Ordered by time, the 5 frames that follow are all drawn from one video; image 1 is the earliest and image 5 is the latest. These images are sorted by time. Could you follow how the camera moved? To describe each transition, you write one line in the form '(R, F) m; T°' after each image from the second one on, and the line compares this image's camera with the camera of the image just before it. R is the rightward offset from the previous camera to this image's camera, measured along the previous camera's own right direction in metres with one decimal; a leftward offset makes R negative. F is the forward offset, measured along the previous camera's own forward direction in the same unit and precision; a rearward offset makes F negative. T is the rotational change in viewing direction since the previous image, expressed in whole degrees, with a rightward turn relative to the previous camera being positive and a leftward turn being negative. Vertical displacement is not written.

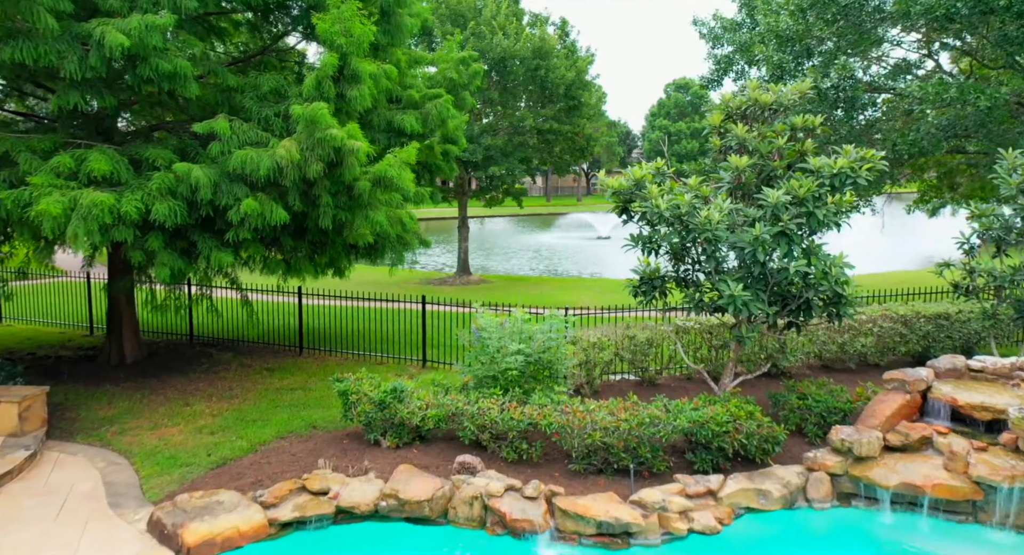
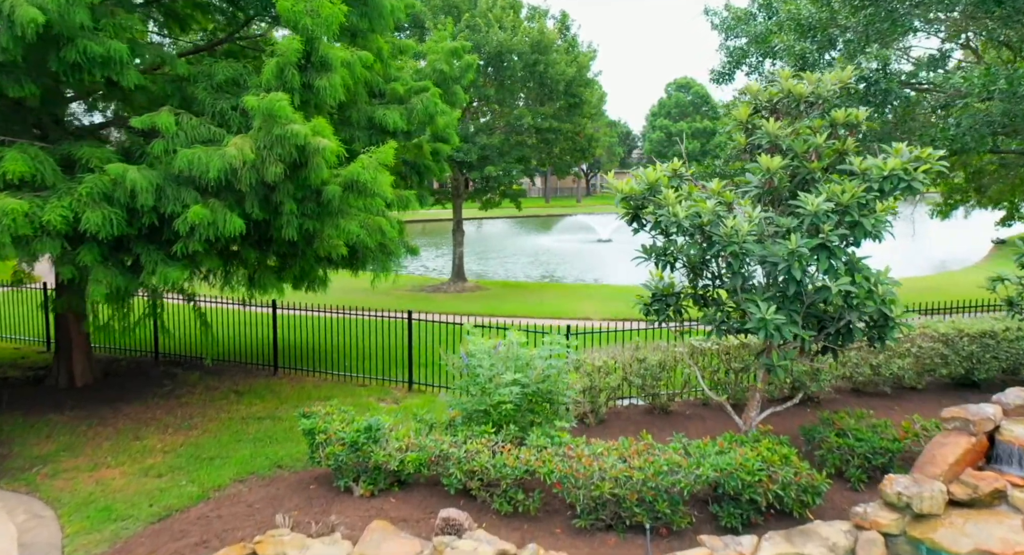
(0.0, +0.9) m; 0°
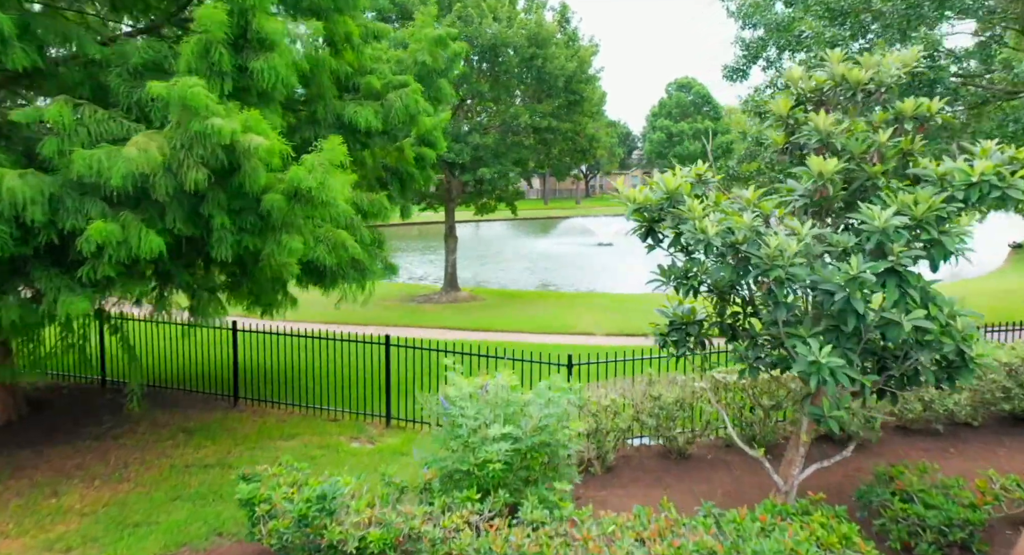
(+0.1, +1.0) m; 0°
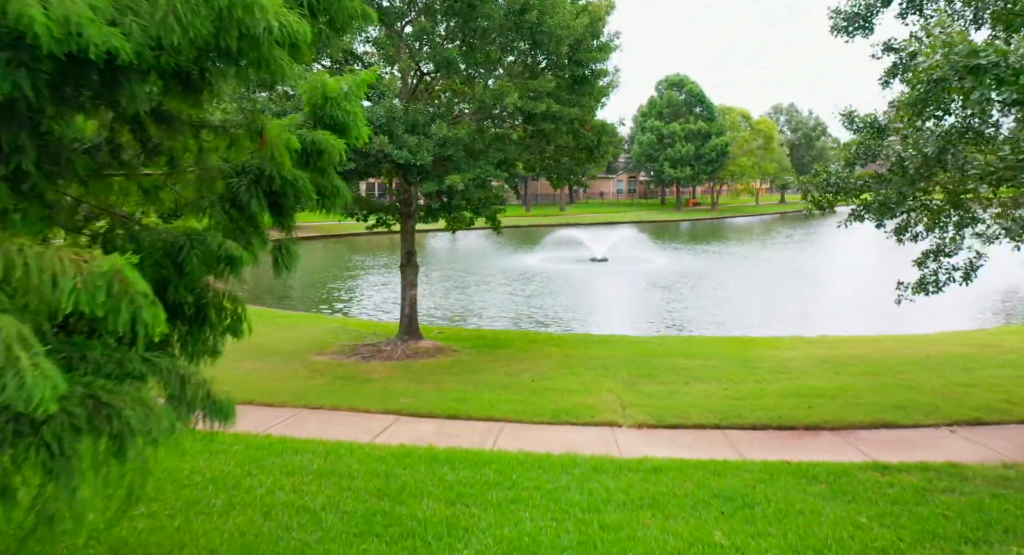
(0.0, +4.3) m; +2°
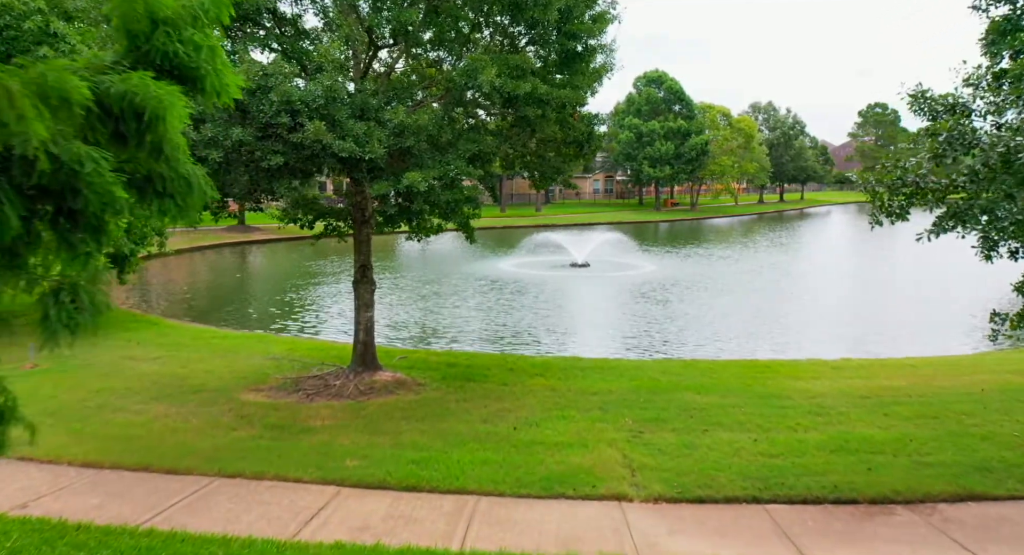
(0.0, +2.0) m; +2°
